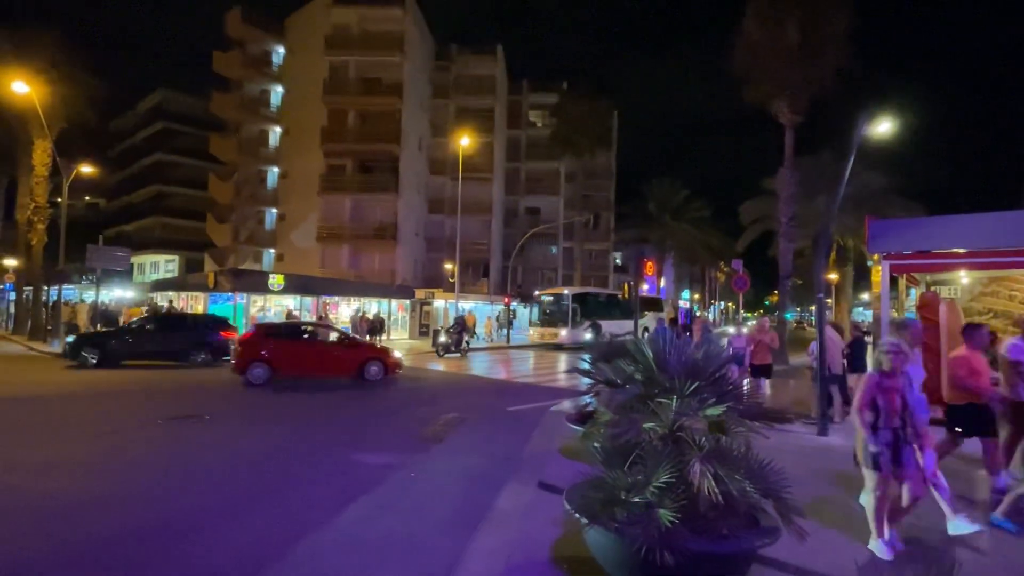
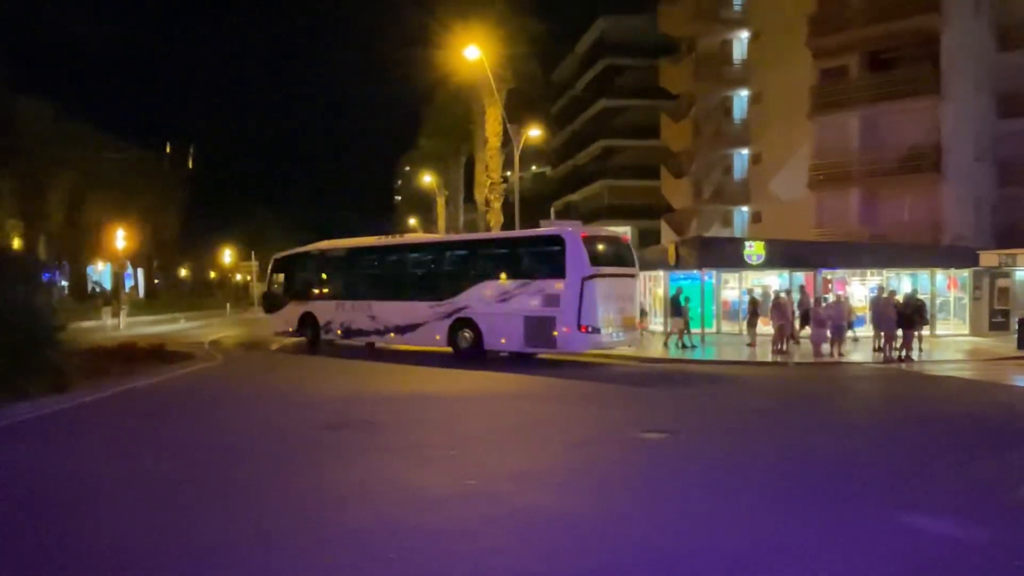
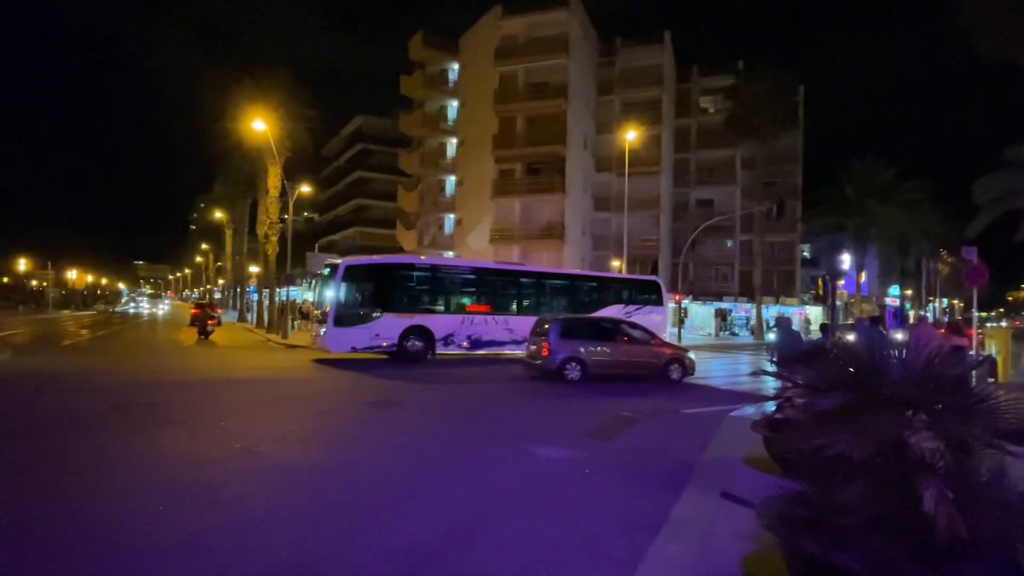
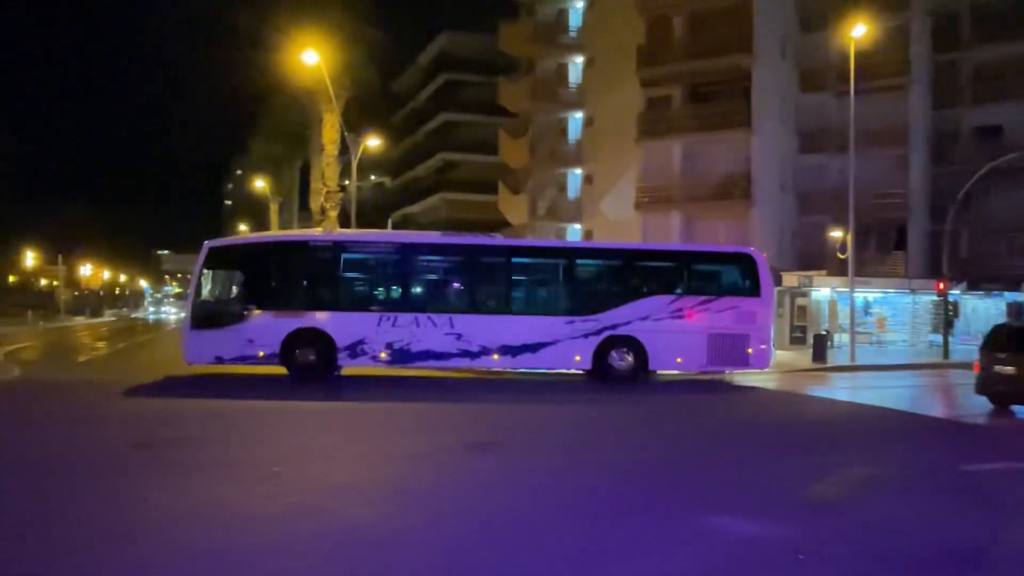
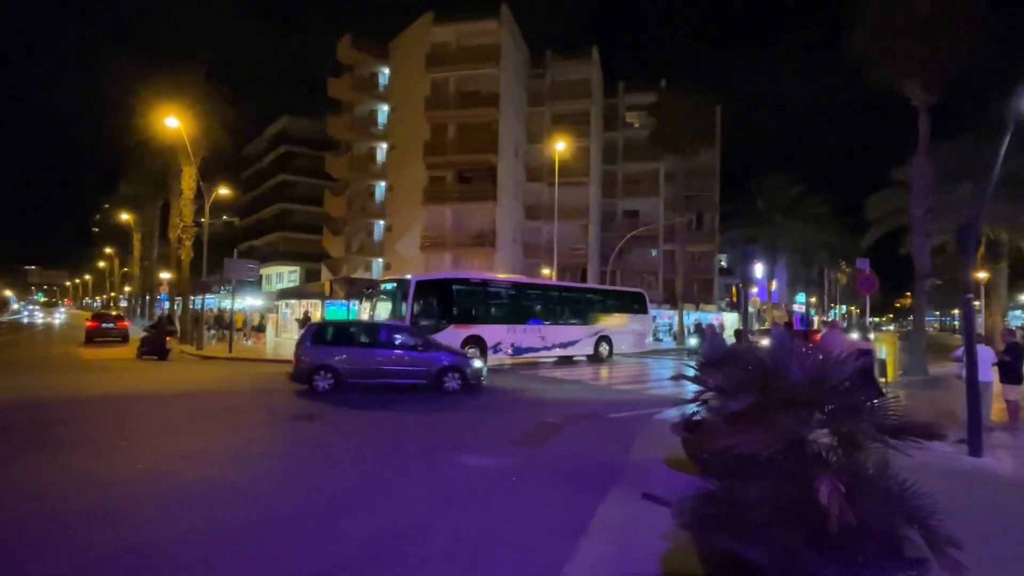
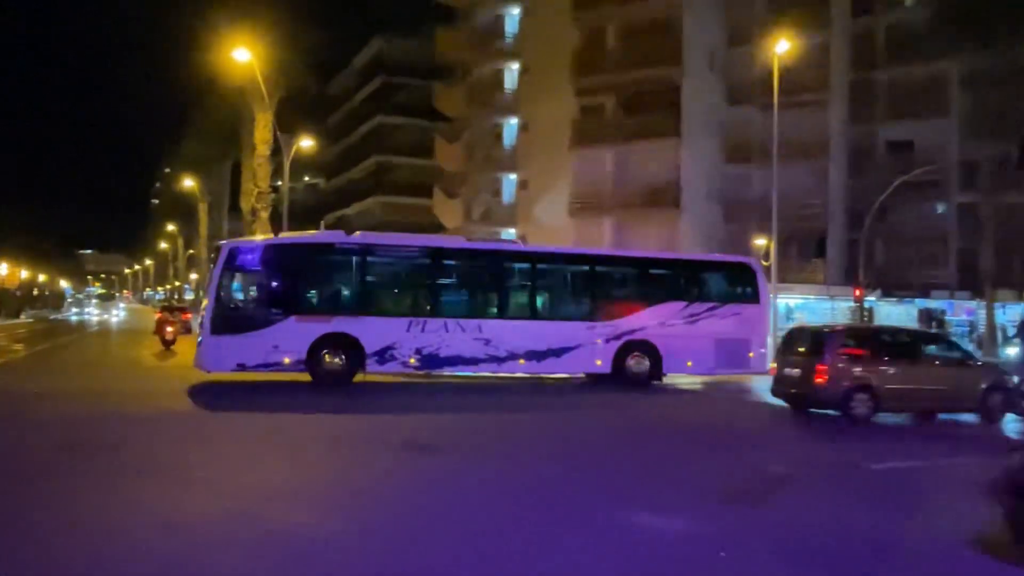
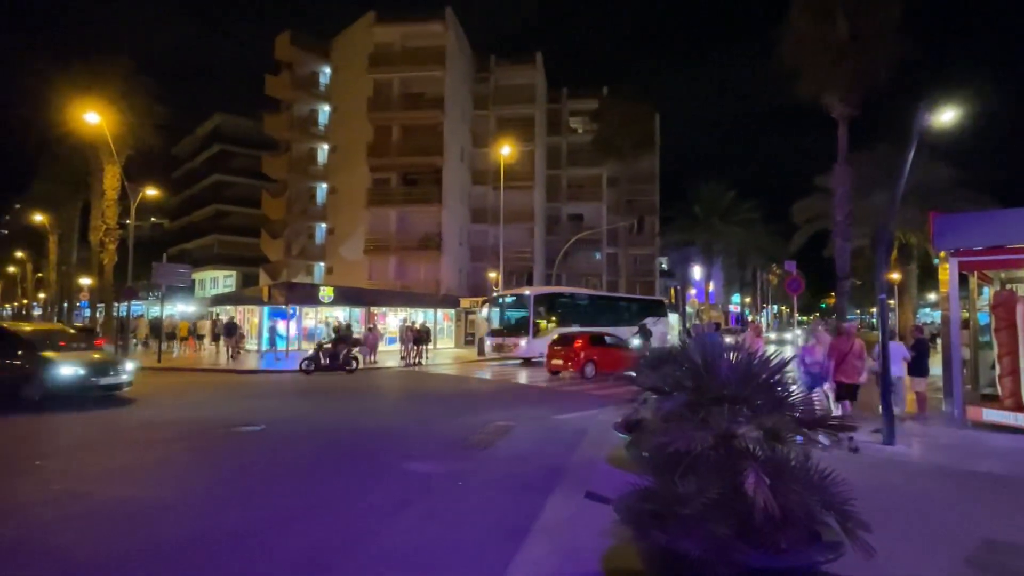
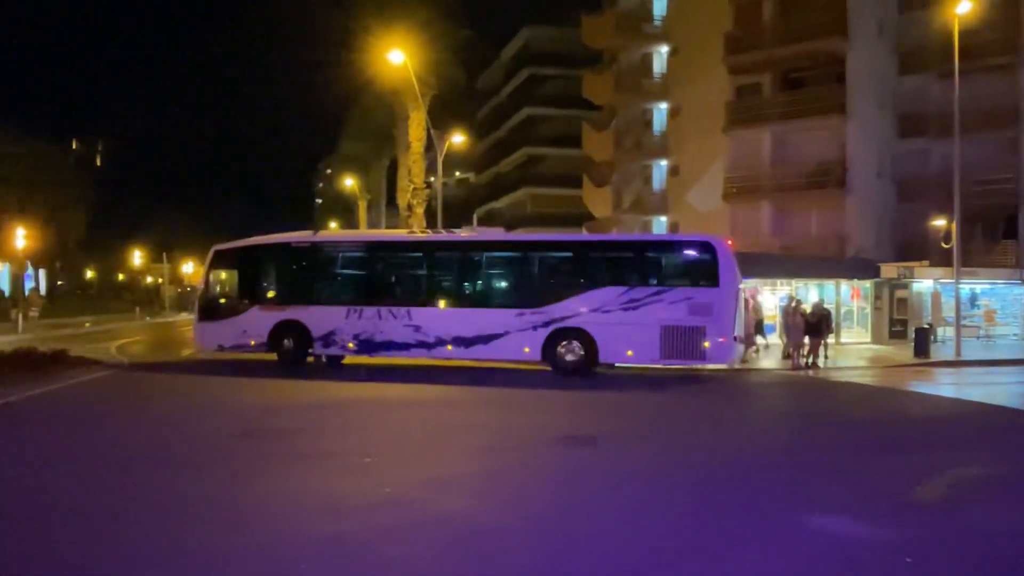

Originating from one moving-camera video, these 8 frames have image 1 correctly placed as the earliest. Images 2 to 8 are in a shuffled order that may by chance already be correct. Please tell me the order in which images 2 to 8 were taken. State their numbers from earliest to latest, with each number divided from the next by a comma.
7, 5, 3, 6, 4, 8, 2
